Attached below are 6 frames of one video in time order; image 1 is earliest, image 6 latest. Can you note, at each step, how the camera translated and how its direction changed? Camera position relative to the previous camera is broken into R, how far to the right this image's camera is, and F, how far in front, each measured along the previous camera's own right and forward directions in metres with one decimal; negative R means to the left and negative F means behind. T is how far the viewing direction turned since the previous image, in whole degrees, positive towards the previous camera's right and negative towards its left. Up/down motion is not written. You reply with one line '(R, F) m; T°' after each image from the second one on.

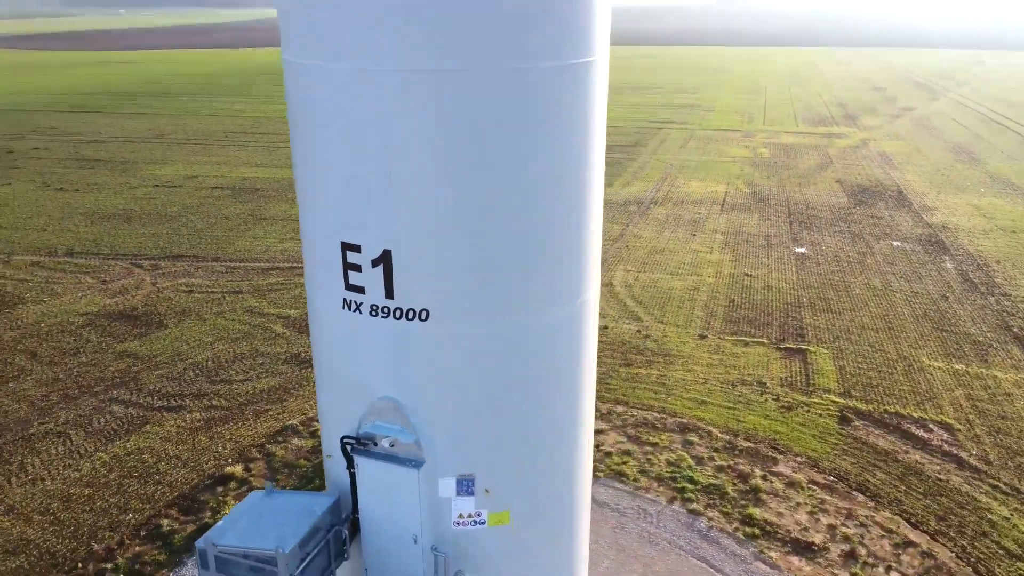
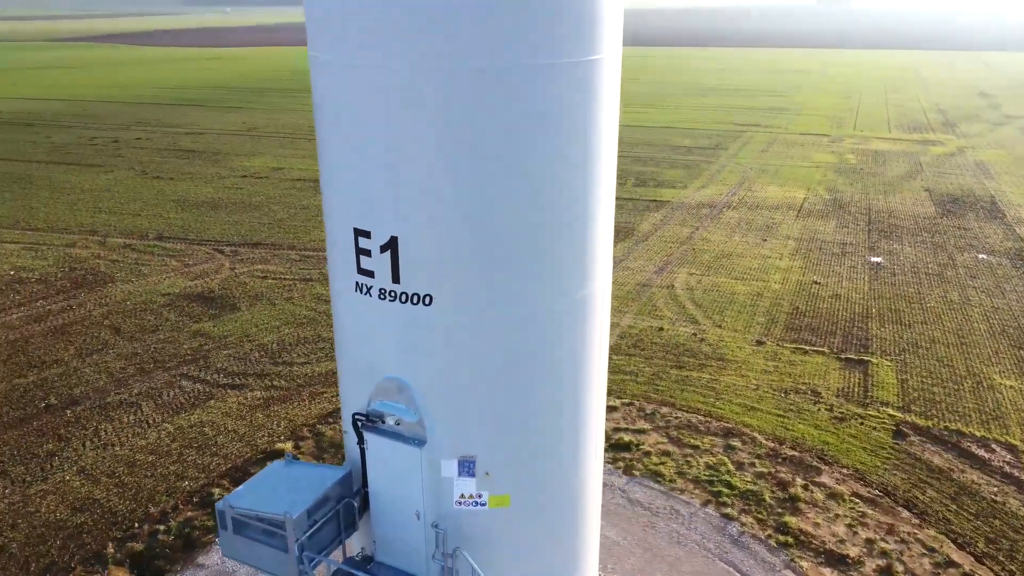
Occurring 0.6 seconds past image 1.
(+0.6, -0.2) m; -6°
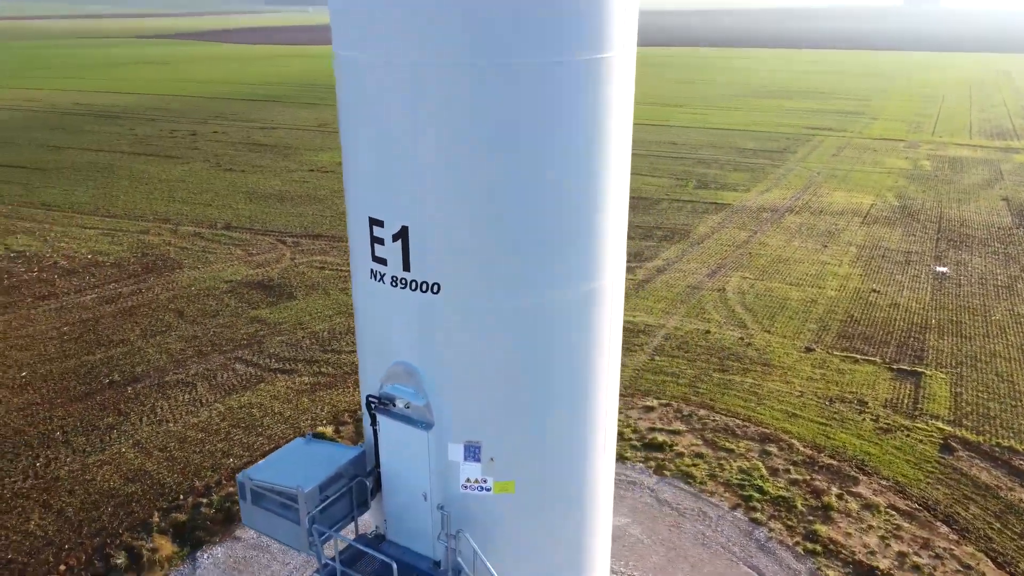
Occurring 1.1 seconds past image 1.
(+0.5, -0.1) m; -5°
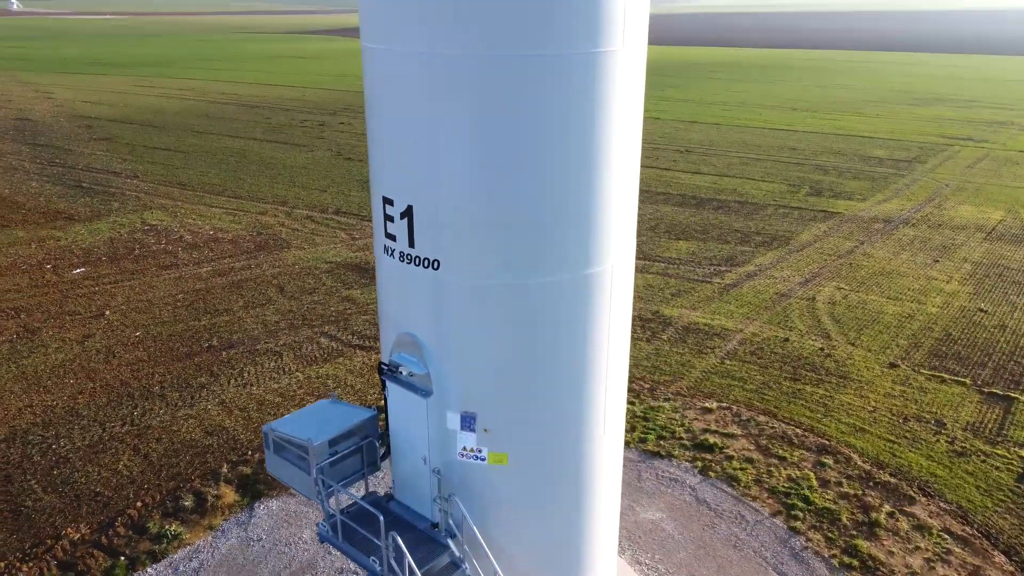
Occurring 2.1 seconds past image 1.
(+1.0, -0.3) m; -9°
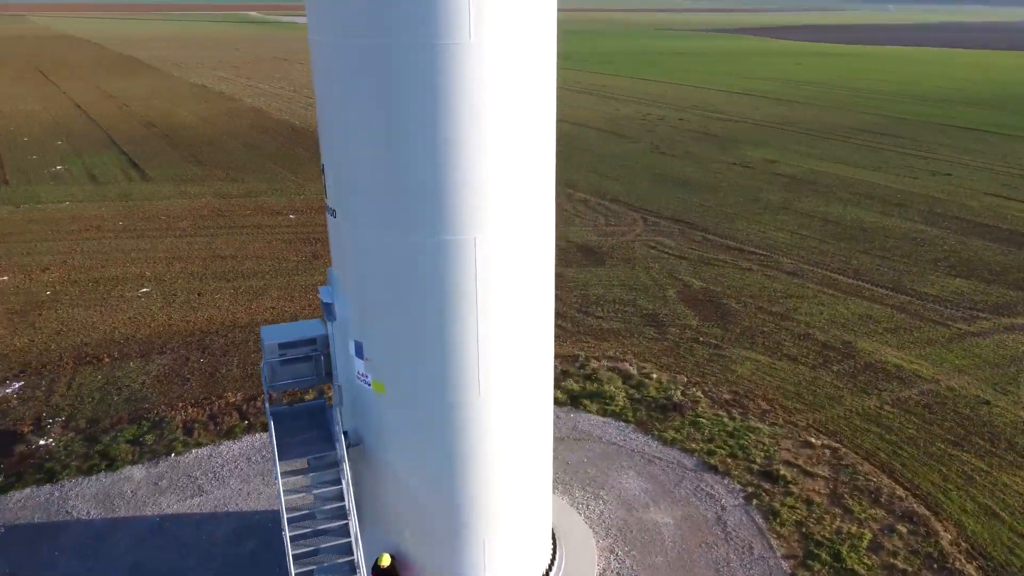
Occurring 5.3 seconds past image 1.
(+4.6, +0.2) m; -27°
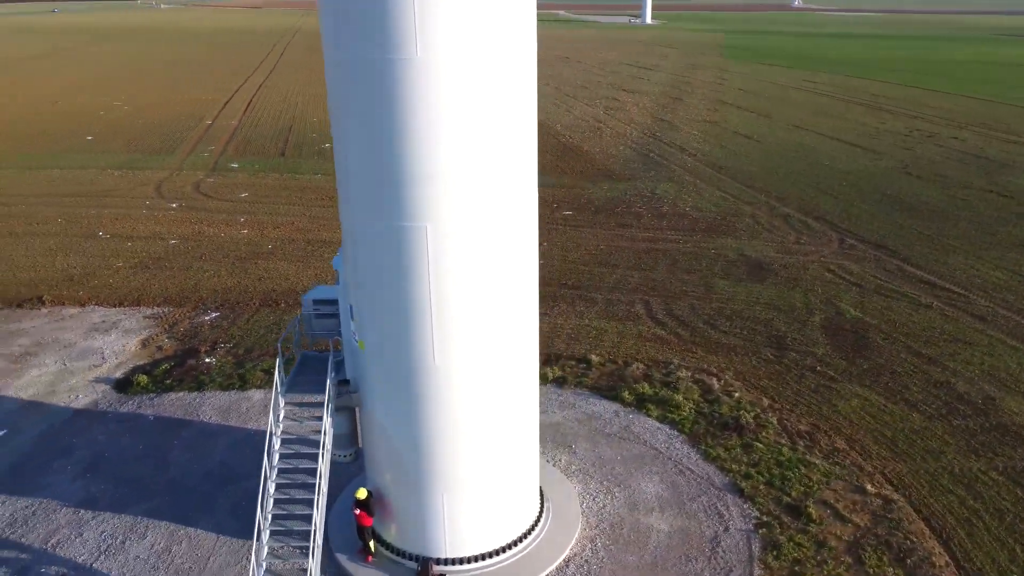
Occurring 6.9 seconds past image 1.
(+3.5, -0.3) m; -20°
